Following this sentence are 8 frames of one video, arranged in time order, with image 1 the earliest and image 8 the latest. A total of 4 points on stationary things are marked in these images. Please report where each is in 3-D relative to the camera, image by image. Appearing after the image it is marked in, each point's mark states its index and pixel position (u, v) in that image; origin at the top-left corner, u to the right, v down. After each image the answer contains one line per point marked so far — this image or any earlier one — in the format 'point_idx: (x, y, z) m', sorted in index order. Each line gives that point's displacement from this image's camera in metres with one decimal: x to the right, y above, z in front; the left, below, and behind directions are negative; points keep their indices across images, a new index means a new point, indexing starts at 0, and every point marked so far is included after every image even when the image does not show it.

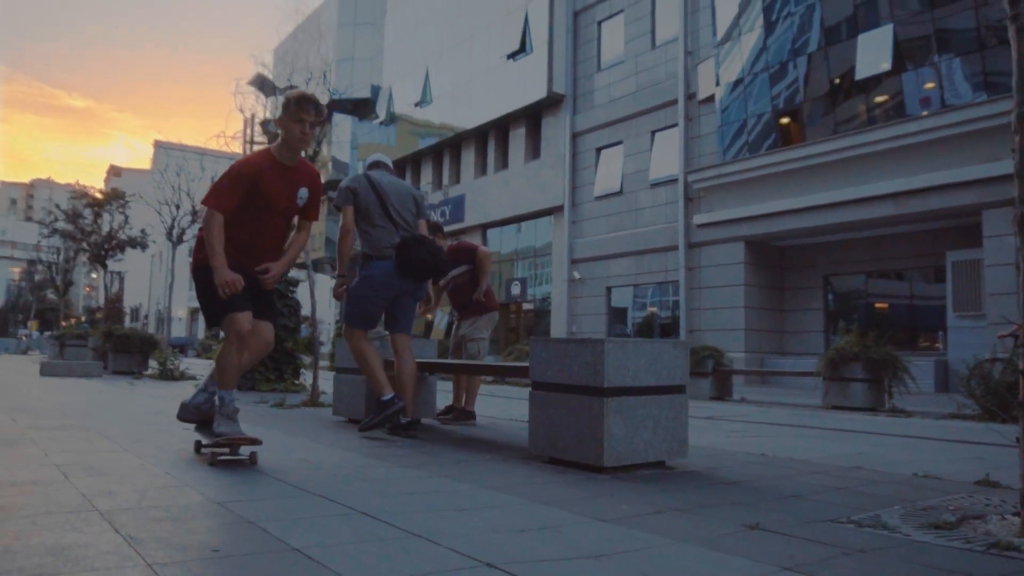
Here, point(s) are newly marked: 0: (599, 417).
0: (+0.4, -0.6, +3.7) m
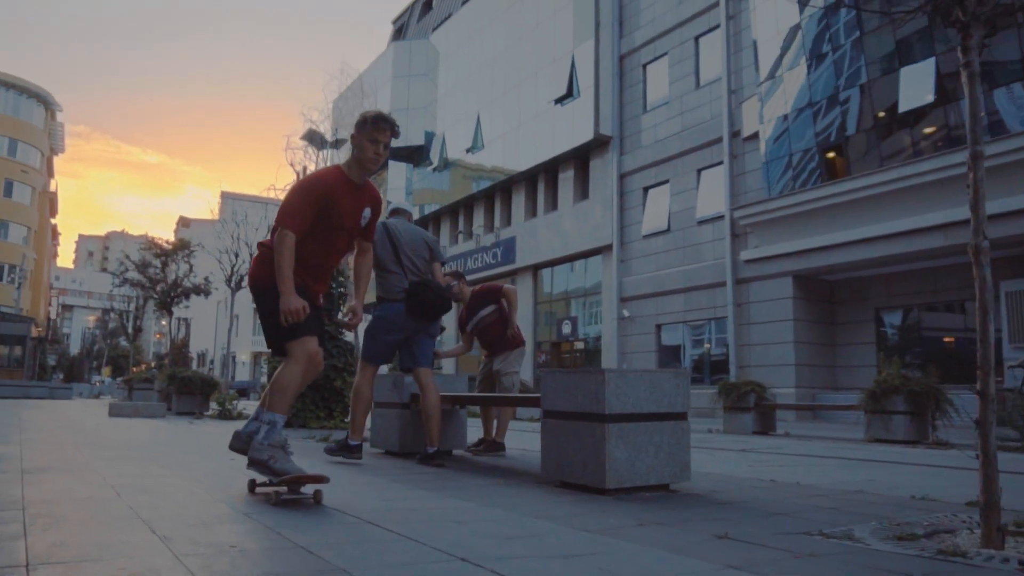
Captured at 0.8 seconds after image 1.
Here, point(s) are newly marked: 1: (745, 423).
0: (+0.4, -0.7, +3.9) m
1: (+3.4, -2.0, +12.3) m
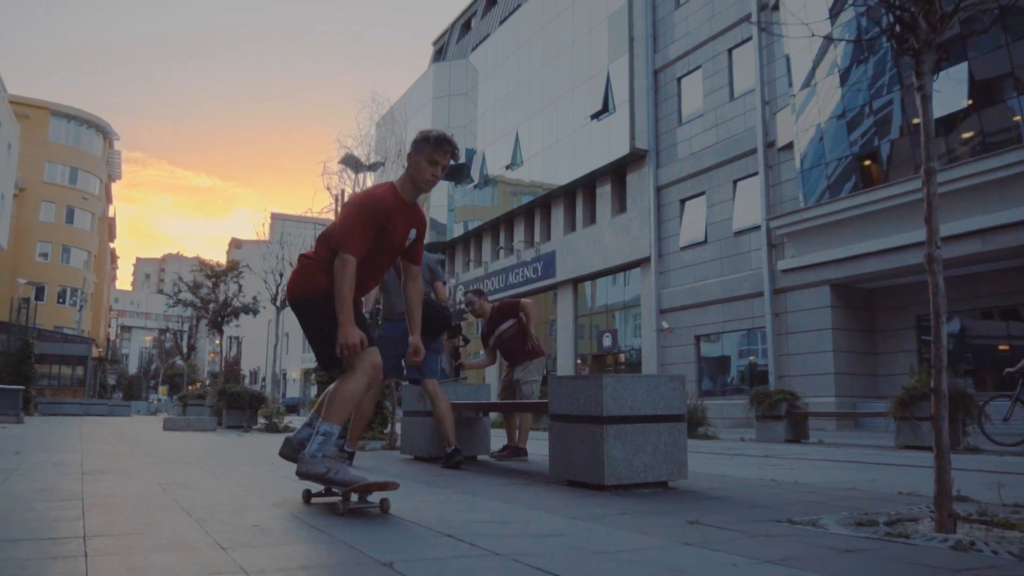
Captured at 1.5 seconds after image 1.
0: (+0.4, -0.8, +4.3) m
1: (+4.0, -2.1, +12.4) m
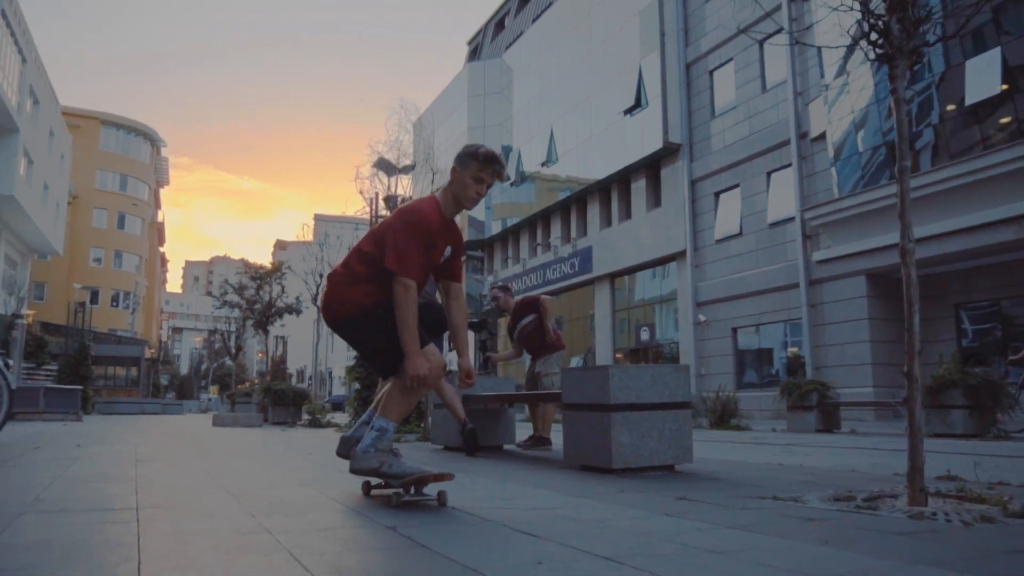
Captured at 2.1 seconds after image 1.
0: (+0.5, -0.8, +4.6) m
1: (+4.5, -2.0, +12.5) m
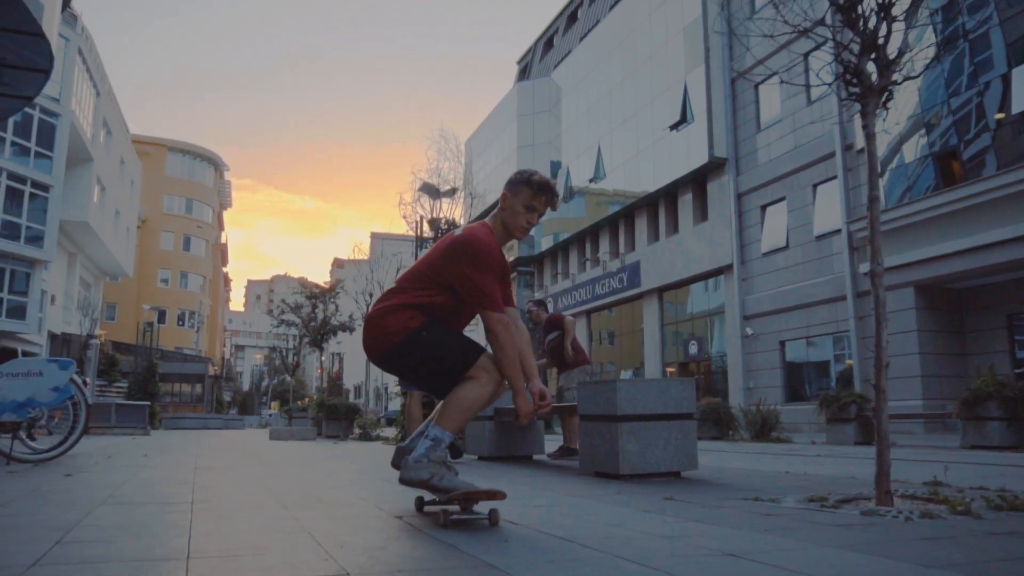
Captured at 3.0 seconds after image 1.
0: (+0.6, -0.9, +5.0) m
1: (+5.1, -2.2, +12.6) m
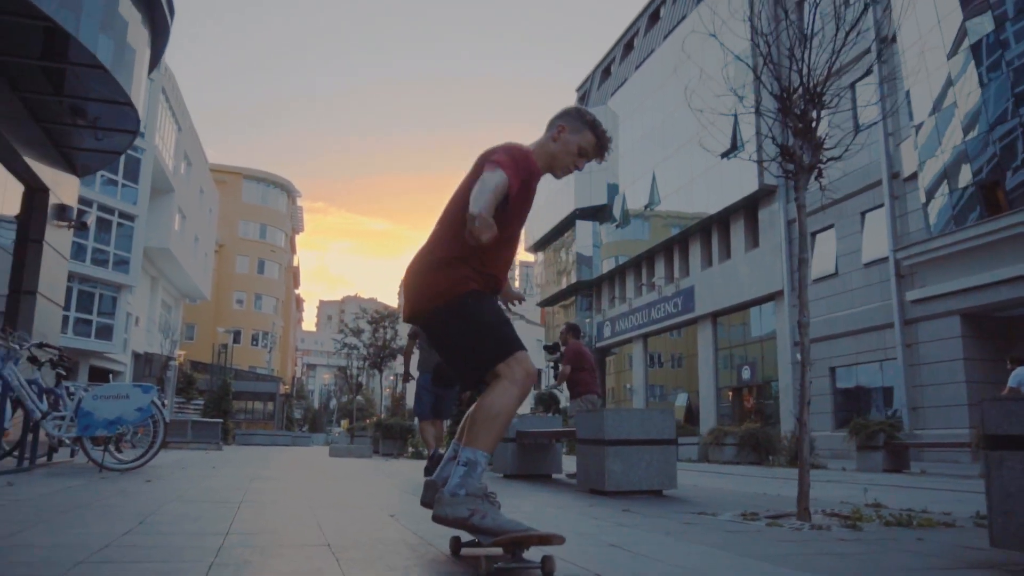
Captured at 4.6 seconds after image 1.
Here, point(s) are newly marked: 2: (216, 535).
0: (+0.6, -1.2, +5.7) m
1: (+5.7, -2.7, +12.9) m
2: (-1.2, -1.0, +3.4) m
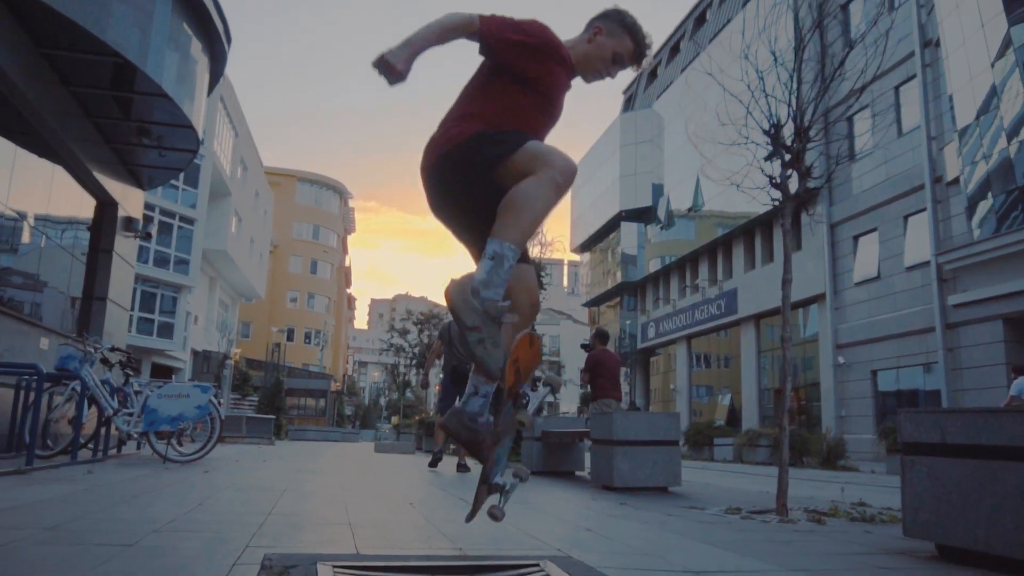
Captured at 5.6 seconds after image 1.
0: (+0.7, -1.3, +6.3) m
1: (+6.3, -2.8, +13.1) m
2: (-1.2, -1.1, +4.0) m
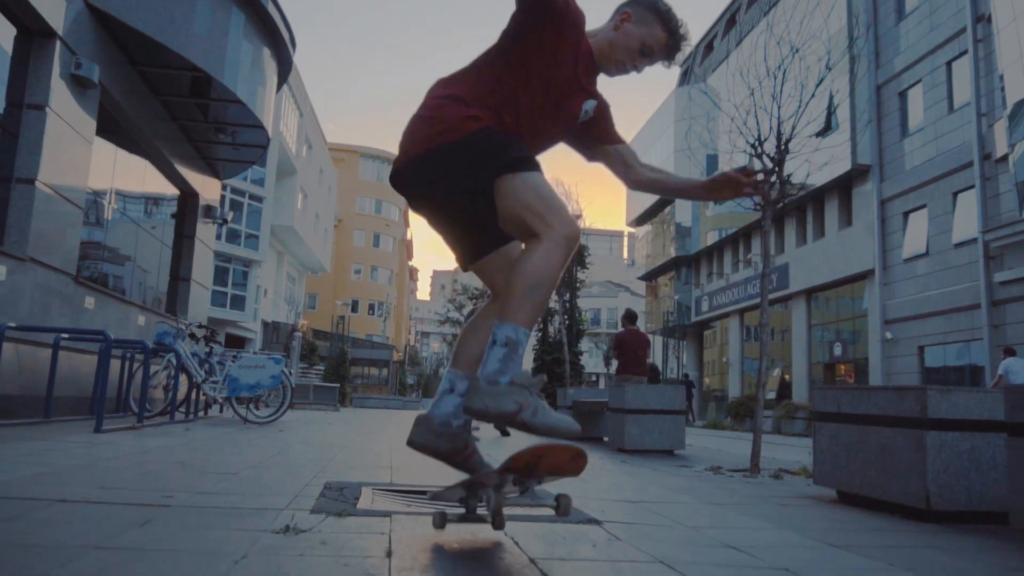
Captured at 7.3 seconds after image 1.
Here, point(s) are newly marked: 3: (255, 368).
0: (+1.0, -1.2, +7.2) m
1: (+7.0, -2.5, +13.7) m
2: (-1.2, -1.1, +5.1) m
3: (-3.2, -1.0, +10.4) m
